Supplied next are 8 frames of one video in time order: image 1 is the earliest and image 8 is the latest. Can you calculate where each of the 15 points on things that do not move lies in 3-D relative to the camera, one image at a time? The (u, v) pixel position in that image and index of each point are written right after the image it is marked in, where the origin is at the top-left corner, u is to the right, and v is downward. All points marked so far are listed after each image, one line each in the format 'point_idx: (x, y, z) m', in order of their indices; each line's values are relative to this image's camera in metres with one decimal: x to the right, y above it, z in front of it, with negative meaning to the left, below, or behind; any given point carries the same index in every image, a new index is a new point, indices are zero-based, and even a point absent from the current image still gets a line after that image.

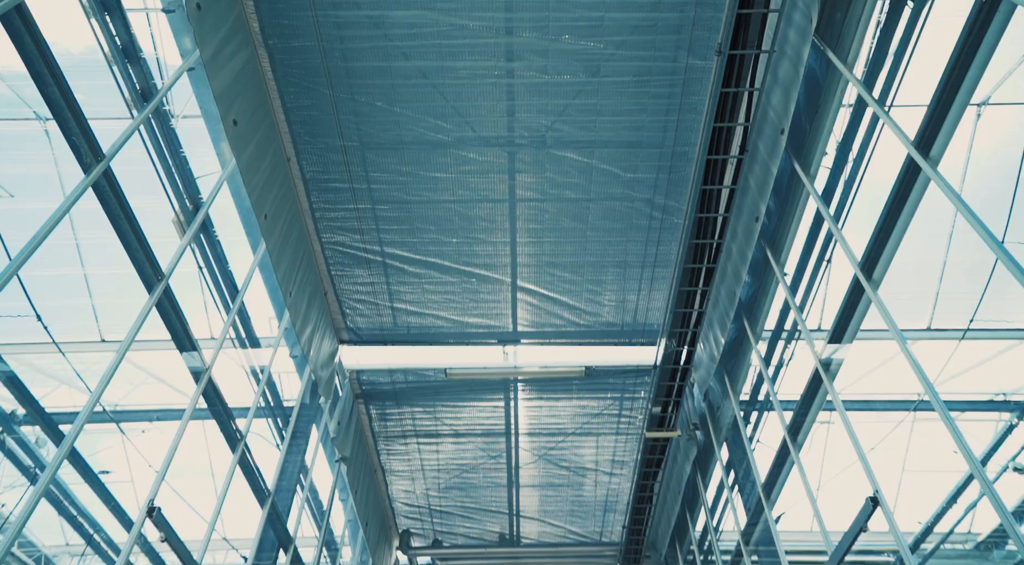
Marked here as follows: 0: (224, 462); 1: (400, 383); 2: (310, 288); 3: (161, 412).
0: (-2.4, -1.6, +5.6) m
1: (-1.4, -1.3, +8.2) m
2: (-2.1, -0.1, +6.9) m
3: (-2.5, -0.7, +4.4) m
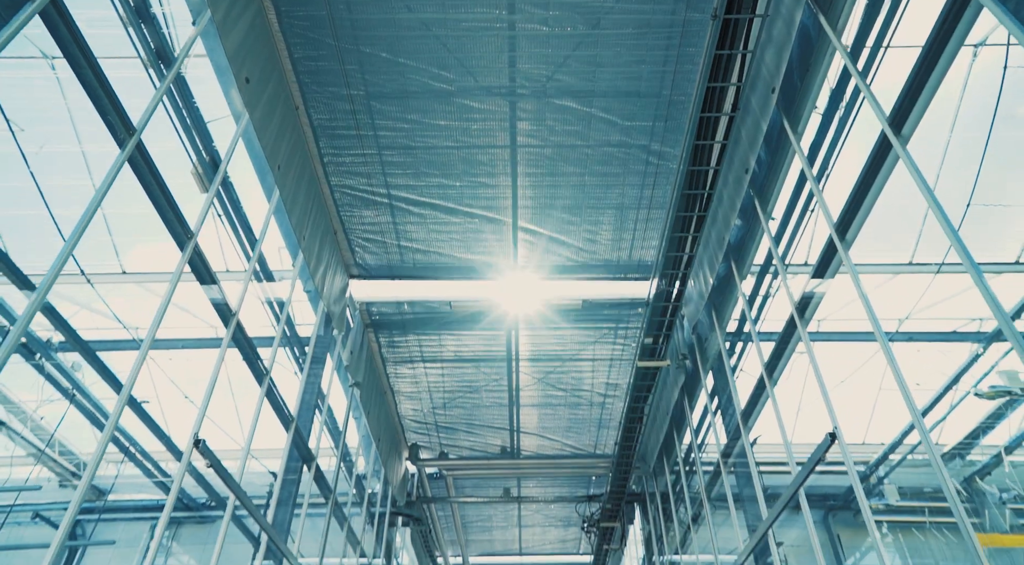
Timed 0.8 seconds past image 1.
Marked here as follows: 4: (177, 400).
0: (-2.4, -1.1, +6.1) m
1: (-1.4, -0.4, +8.7) m
2: (-2.1, +0.6, +7.3) m
3: (-2.4, -0.4, +4.9) m
4: (-2.5, -0.8, +4.7) m
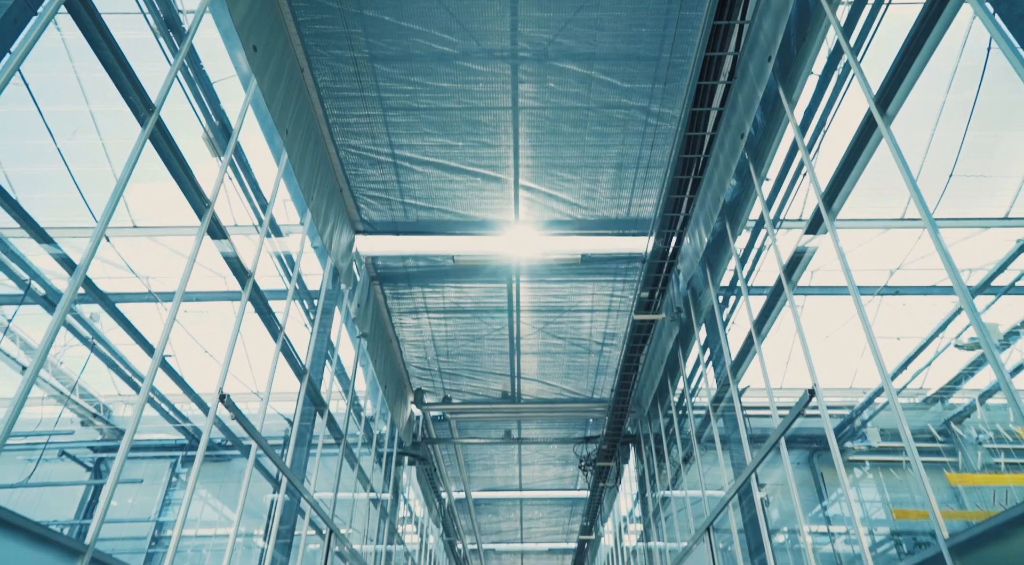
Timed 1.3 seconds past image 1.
0: (-2.4, -0.7, +6.5) m
1: (-1.4, +0.2, +9.0) m
2: (-2.1, +1.1, +7.5) m
3: (-2.4, -0.1, +5.2) m
4: (-2.5, -0.5, +5.0) m
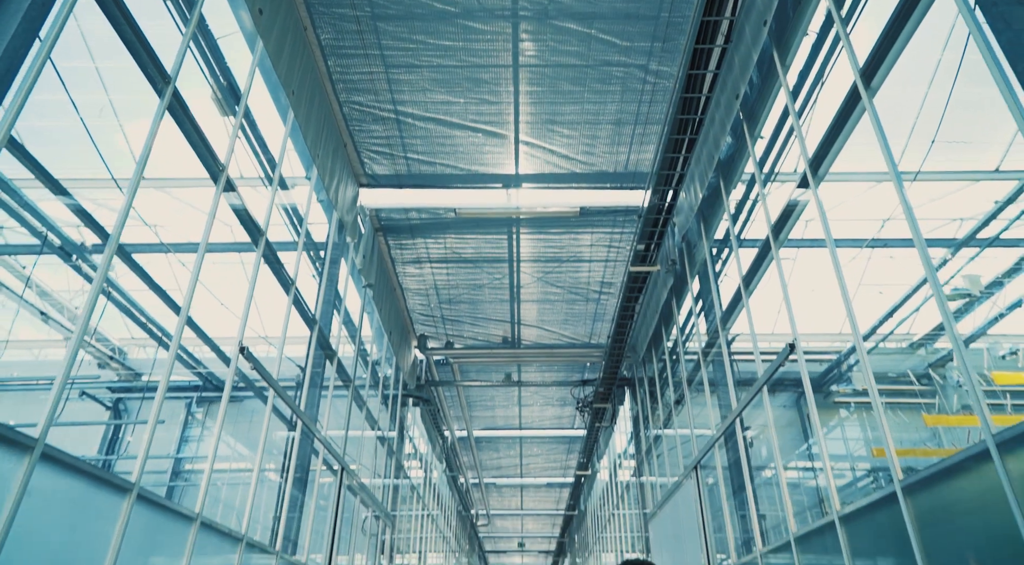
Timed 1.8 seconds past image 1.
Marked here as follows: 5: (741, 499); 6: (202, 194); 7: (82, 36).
0: (-2.4, -0.2, +6.8) m
1: (-1.4, +0.9, +9.2) m
2: (-2.1, +1.6, +7.6) m
3: (-2.4, +0.2, +5.4) m
4: (-2.4, -0.2, +5.4) m
5: (+2.5, -2.4, +7.2) m
6: (-2.4, +0.7, +5.1) m
7: (-2.4, +1.4, +3.6) m
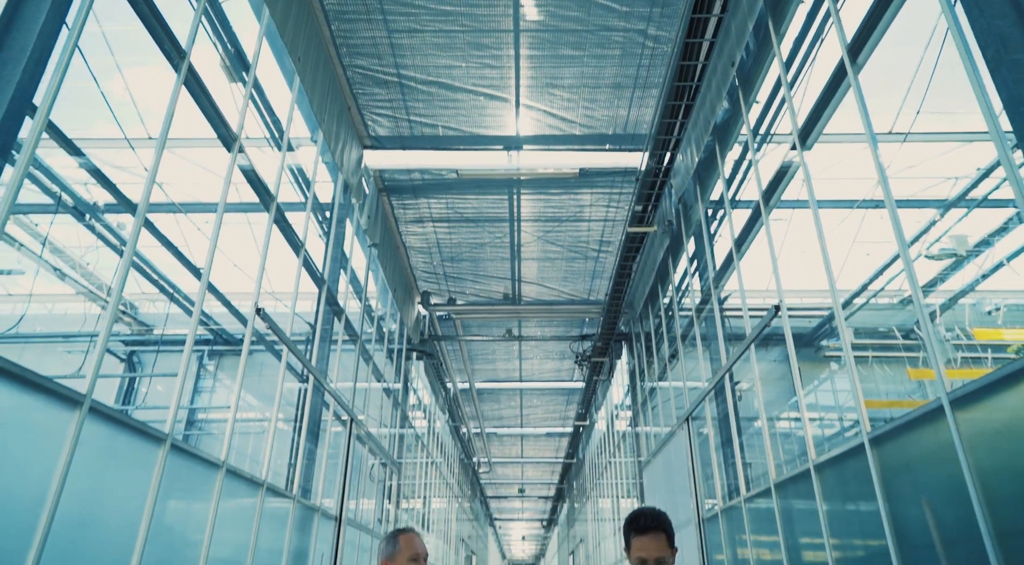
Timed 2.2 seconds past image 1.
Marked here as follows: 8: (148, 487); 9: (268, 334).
0: (-2.4, +0.2, +7.1) m
1: (-1.4, +1.5, +9.4) m
2: (-2.1, +2.1, +7.8) m
3: (-2.4, +0.5, +5.7) m
4: (-2.4, +0.1, +5.6) m
5: (+2.5, -1.9, +7.6) m
6: (-2.4, +1.0, +5.3) m
7: (-2.4, +1.5, +3.8) m
8: (-2.4, -1.4, +4.5) m
9: (-2.4, -0.5, +6.5) m
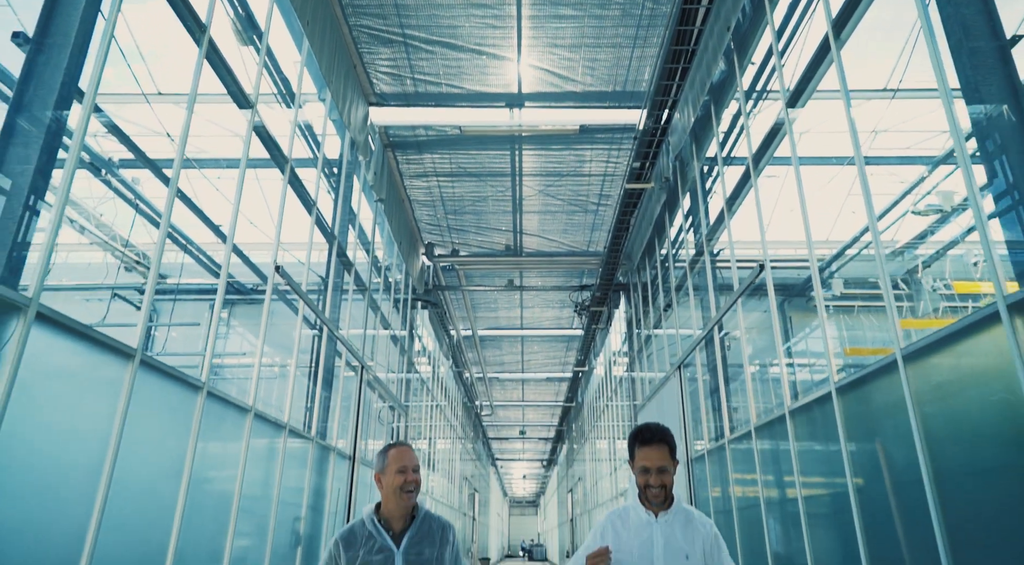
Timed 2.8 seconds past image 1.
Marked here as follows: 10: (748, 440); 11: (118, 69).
0: (-2.4, +0.7, +7.4) m
1: (-1.3, +2.2, +9.6) m
2: (-2.0, +2.6, +8.0) m
3: (-2.4, +0.9, +6.0) m
4: (-2.4, +0.5, +6.0) m
5: (+2.5, -1.4, +8.1) m
6: (-2.4, +1.3, +5.6) m
7: (-2.3, +1.7, +4.0) m
8: (-2.4, -1.1, +4.9) m
9: (-2.4, -0.1, +6.9) m
10: (+2.5, -1.7, +7.0) m
11: (-2.4, +1.3, +4.1) m
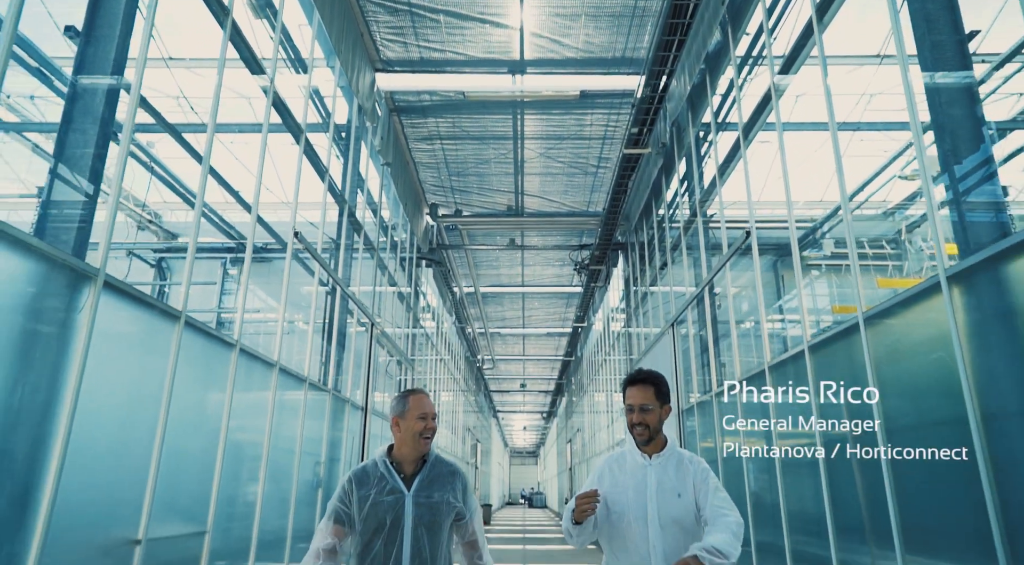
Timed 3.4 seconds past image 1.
0: (-2.3, +1.1, +7.8) m
1: (-1.3, +2.8, +9.9) m
2: (-2.0, +3.1, +8.2) m
3: (-2.4, +1.3, +6.4) m
4: (-2.4, +0.8, +6.4) m
5: (+2.6, -0.9, +8.6) m
6: (-2.3, +1.6, +6.0) m
7: (-2.3, +2.0, +4.3) m
8: (-2.4, -0.8, +5.5) m
9: (-2.3, +0.3, +7.3) m
10: (+2.6, -1.3, +7.6) m
11: (-2.4, +1.5, +4.4) m
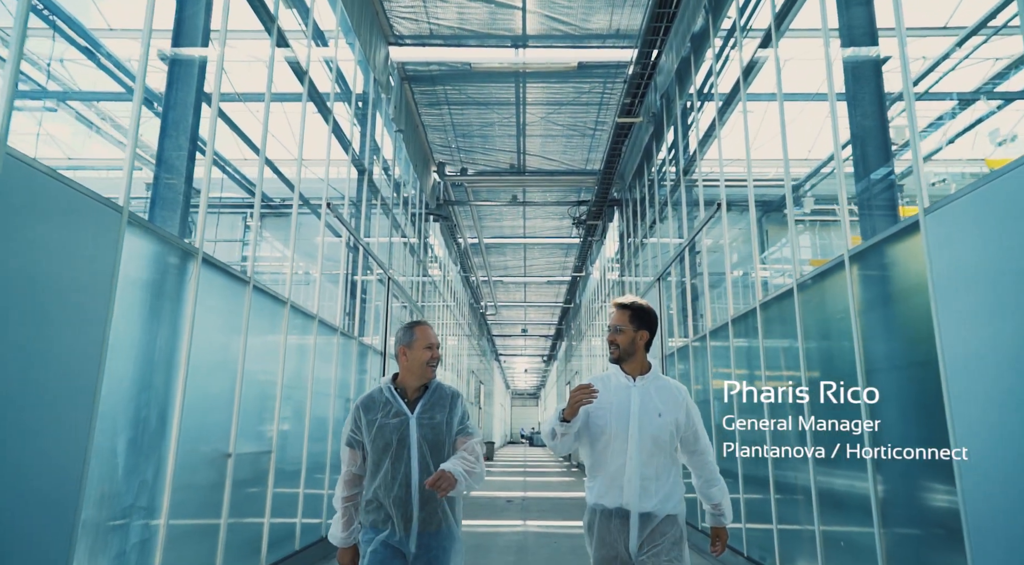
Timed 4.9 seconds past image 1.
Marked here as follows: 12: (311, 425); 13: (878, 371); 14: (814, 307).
0: (-2.3, +1.7, +8.7) m
1: (-1.2, +3.5, +10.7) m
2: (-2.0, +3.7, +9.0) m
3: (-2.3, +1.7, +7.3) m
4: (-2.4, +1.3, +7.3) m
5: (+2.6, -0.3, +9.7) m
6: (-2.3, +2.0, +6.8) m
7: (-2.3, +2.2, +5.2) m
8: (-2.3, -0.5, +6.5) m
9: (-2.3, +0.8, +8.3) m
10: (+2.6, -0.7, +8.7) m
11: (-2.4, +1.8, +5.3) m
12: (-2.4, -1.7, +8.0) m
13: (+2.4, -0.6, +4.3) m
14: (+2.5, -0.2, +5.4) m
